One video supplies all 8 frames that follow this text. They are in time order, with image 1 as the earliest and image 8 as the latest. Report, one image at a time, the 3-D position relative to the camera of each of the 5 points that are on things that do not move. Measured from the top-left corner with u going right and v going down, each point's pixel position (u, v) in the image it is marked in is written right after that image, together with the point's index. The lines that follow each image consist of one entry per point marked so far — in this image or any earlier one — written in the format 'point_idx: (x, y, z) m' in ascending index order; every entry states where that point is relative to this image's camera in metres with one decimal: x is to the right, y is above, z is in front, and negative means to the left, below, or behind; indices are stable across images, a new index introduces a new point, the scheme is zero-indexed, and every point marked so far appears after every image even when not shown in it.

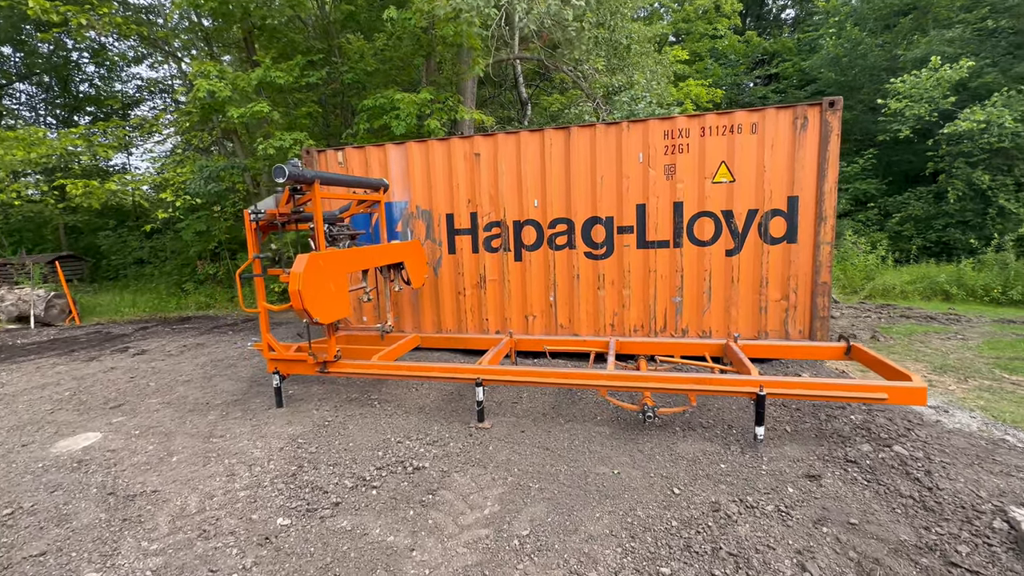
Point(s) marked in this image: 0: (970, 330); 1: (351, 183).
0: (+7.4, -0.7, +7.3) m
1: (-1.5, +1.0, +4.1) m
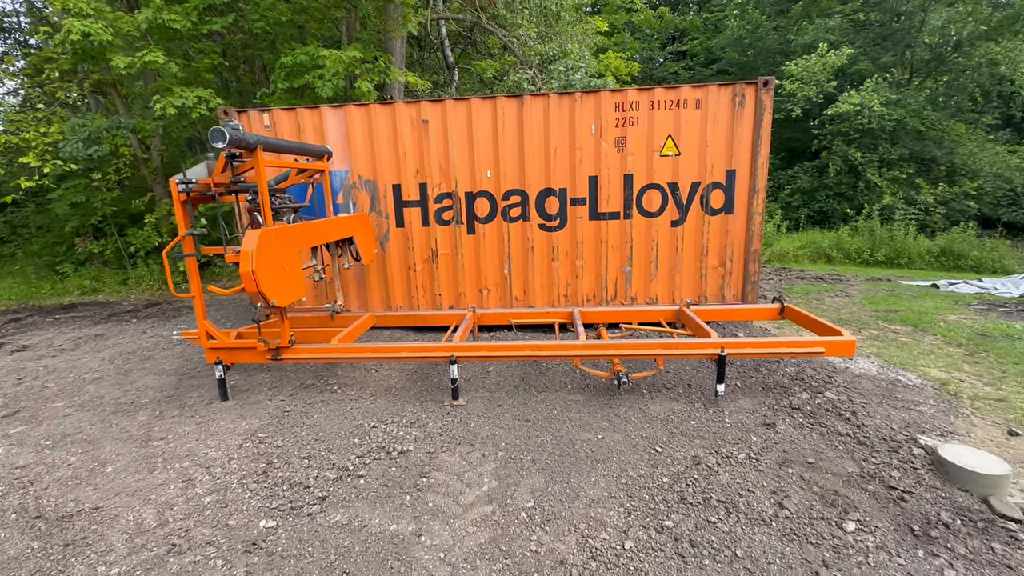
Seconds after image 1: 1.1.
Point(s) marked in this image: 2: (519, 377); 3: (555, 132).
0: (+6.4, 0.0, +8.5) m
1: (-1.8, +1.1, +3.7) m
2: (+0.1, -0.8, +3.9) m
3: (+0.5, +1.7, +4.9) m
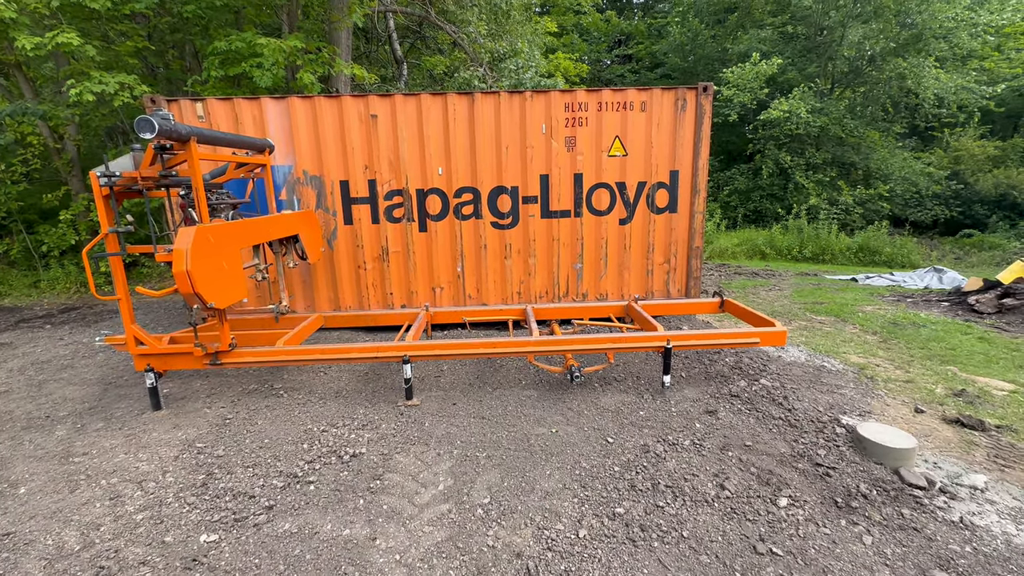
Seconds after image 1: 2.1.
0: (+5.5, +0.1, +9.2) m
1: (-2.2, +1.1, +3.5) m
2: (-0.3, -0.8, +3.9) m
3: (-0.1, +1.7, +4.9) m
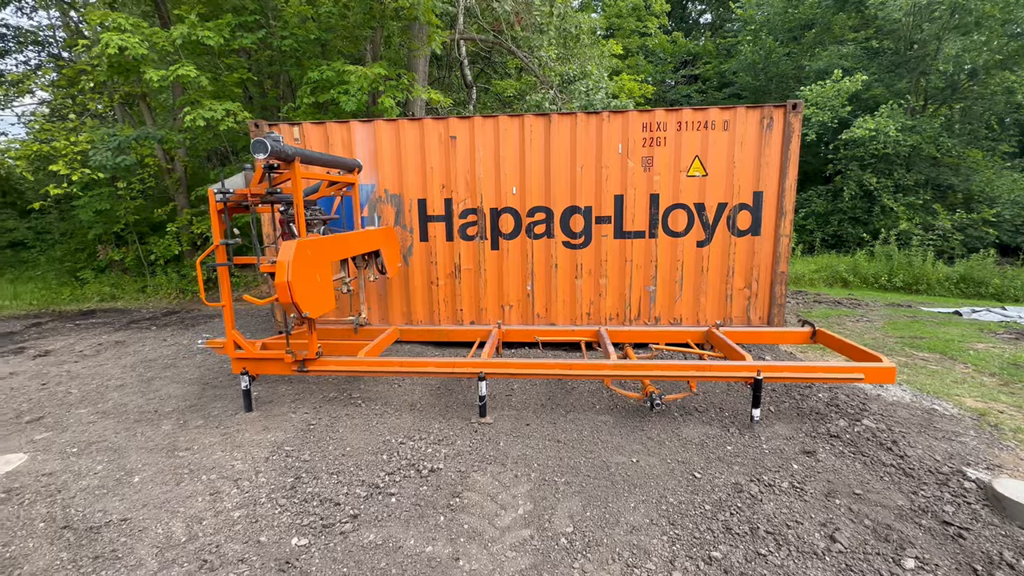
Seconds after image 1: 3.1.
0: (+6.7, -0.5, +8.4) m
1: (-1.5, +1.0, +3.7) m
2: (+0.3, -0.9, +3.8) m
3: (+0.8, +1.5, +4.9) m
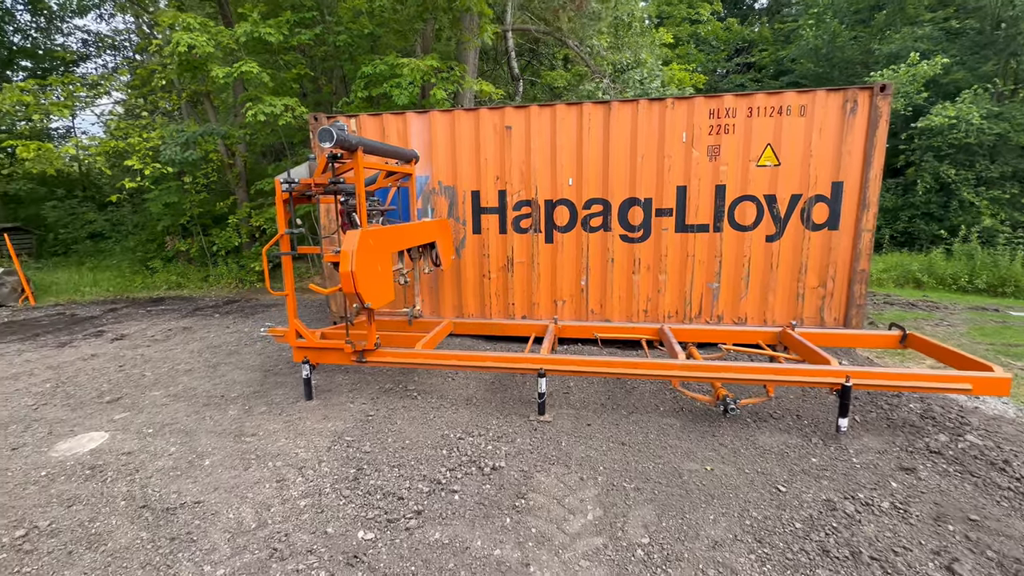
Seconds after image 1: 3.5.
0: (+7.6, -0.5, +7.7) m
1: (-1.0, +1.1, +3.7) m
2: (+0.7, -0.9, +3.7) m
3: (+1.4, +1.5, +4.7) m
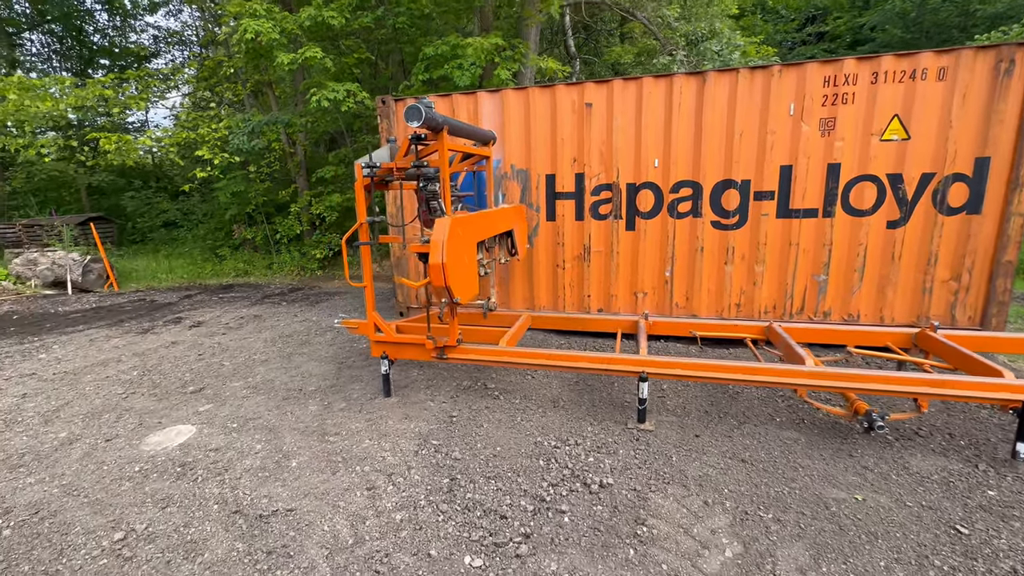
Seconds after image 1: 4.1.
0: (+8.6, -0.4, +6.6) m
1: (-0.3, +1.2, +3.4) m
2: (+1.4, -0.8, +3.3) m
3: (+2.1, +1.6, +4.1) m
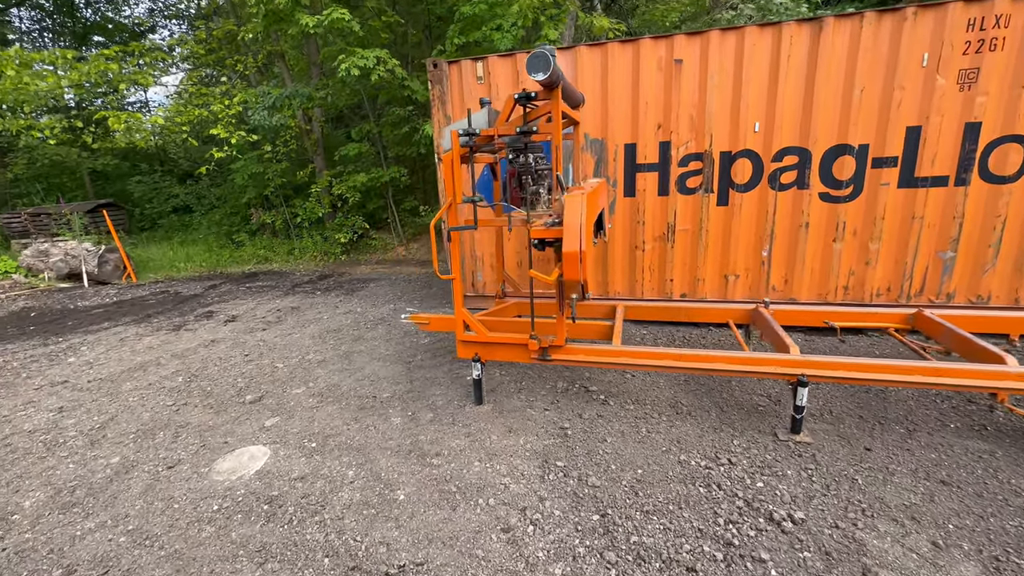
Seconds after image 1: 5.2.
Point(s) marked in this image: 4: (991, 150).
0: (+9.3, 0.0, +6.1) m
1: (+0.4, +1.2, +2.9) m
2: (+2.1, -0.7, +2.8) m
3: (+2.8, +1.8, +3.6) m
4: (+3.7, +1.1, +3.5) m
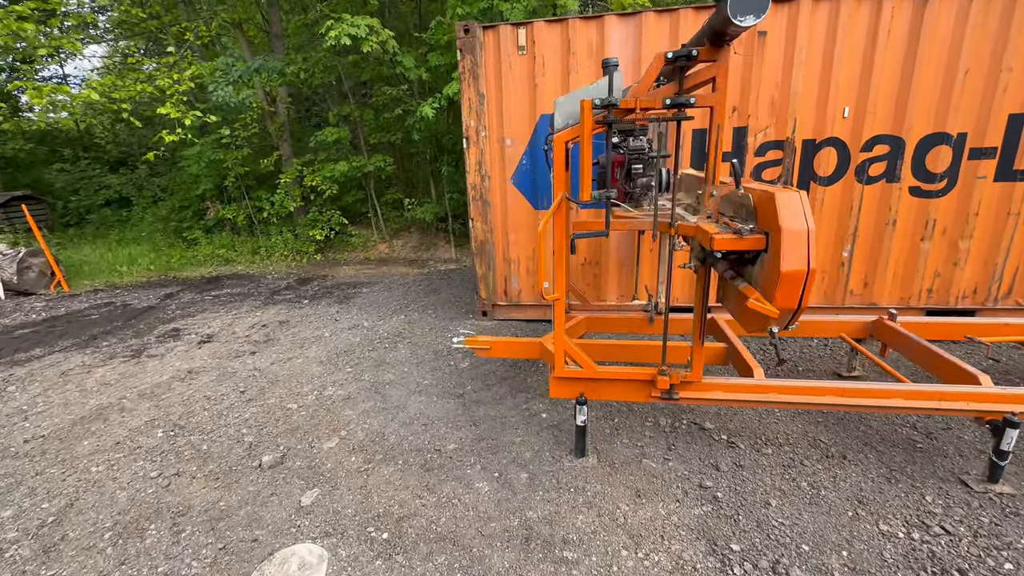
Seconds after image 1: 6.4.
0: (+9.5, +0.2, +6.4) m
1: (+0.9, +1.2, +2.3) m
2: (+2.7, -0.8, +2.4) m
3: (+3.3, +1.7, +3.2) m
4: (+4.2, +1.1, +3.2) m
